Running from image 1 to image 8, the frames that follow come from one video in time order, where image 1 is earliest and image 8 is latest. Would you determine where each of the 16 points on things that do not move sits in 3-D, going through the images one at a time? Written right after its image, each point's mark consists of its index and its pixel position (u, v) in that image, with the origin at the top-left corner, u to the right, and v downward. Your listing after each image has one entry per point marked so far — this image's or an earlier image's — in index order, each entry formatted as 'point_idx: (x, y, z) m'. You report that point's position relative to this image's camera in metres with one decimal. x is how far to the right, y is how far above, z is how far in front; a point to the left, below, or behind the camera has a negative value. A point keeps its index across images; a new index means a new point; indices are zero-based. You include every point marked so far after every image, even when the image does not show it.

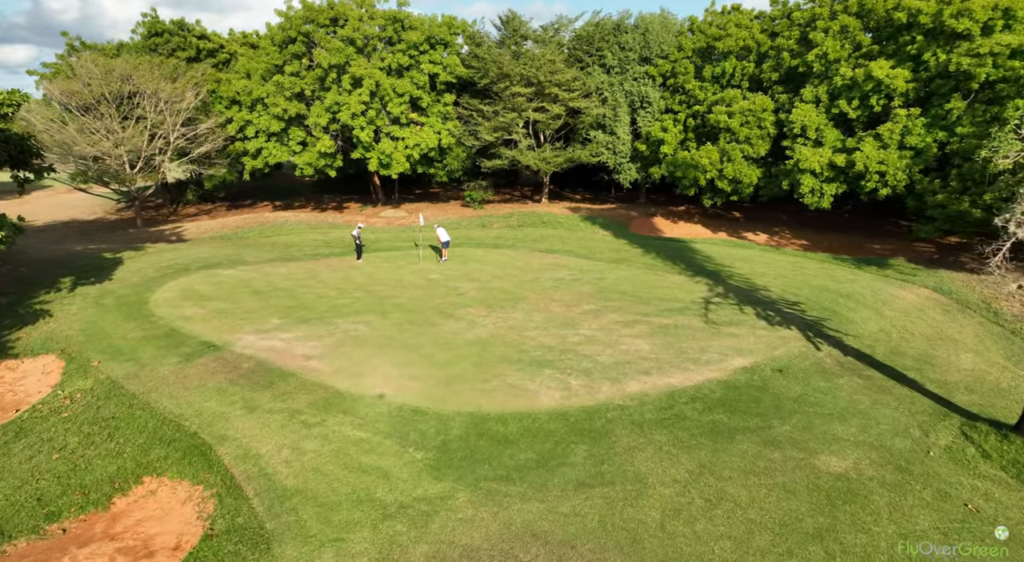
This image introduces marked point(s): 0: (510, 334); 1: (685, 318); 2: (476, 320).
0: (-0.1, -1.5, +17.9) m
1: (+5.1, -1.1, +19.4) m
2: (-1.1, -1.2, +19.0) m
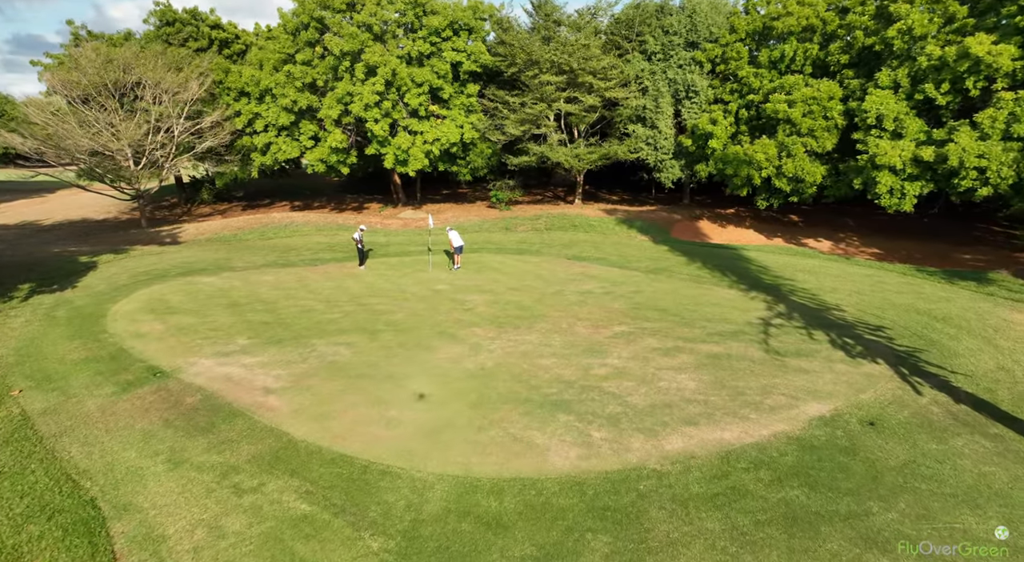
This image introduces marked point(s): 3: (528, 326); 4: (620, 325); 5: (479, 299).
0: (+0.2, -1.8, +14.5) m
1: (+5.4, -1.6, +15.7) m
2: (-0.8, -1.5, +15.7) m
3: (+0.4, -1.2, +17.1) m
4: (+2.8, -1.2, +17.4) m
5: (-1.1, -0.5, +19.6) m
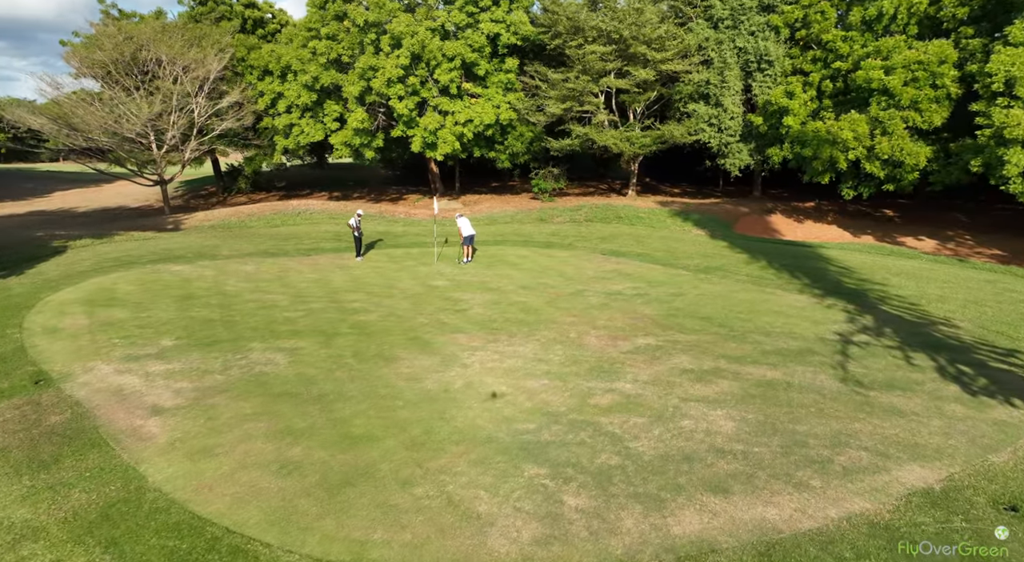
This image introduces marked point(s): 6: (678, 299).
0: (-0.2, -1.7, +10.9) m
1: (+5.1, -1.6, +11.5) m
2: (-1.0, -1.4, +12.1) m
3: (+0.2, -1.1, +13.5) m
4: (+2.7, -1.1, +13.5) m
5: (-0.9, -0.4, +16.1) m
6: (+4.1, -0.4, +16.3) m
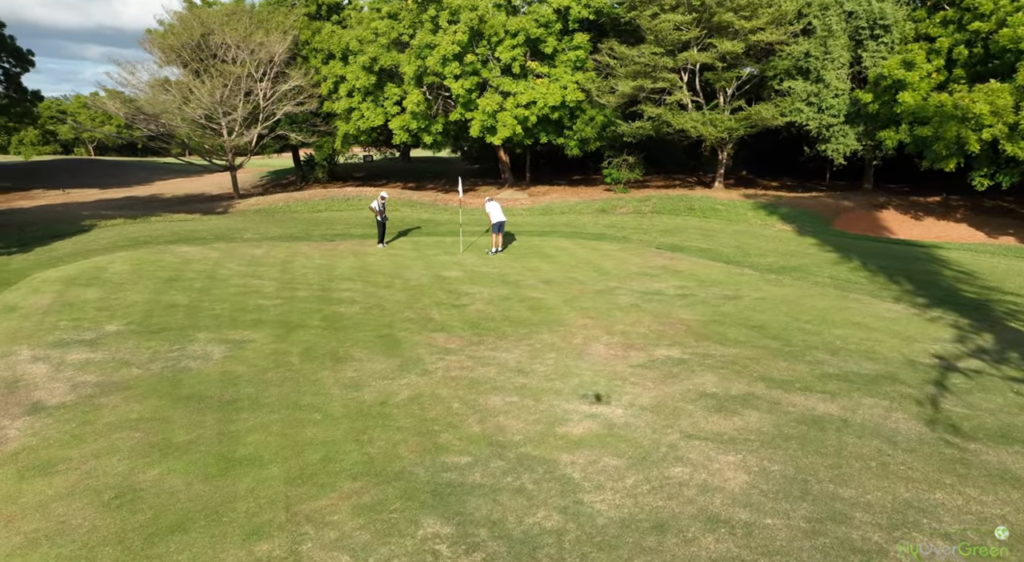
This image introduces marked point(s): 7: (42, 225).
0: (-0.8, -1.6, +8.5) m
1: (+4.6, -1.6, +8.3) m
2: (-1.4, -1.2, +9.9) m
3: (+0.1, -1.0, +11.0) m
4: (+2.5, -1.1, +10.6) m
5: (-0.6, -0.2, +13.8) m
6: (+4.4, -0.4, +13.2) m
7: (-14.1, +1.7, +19.8) m
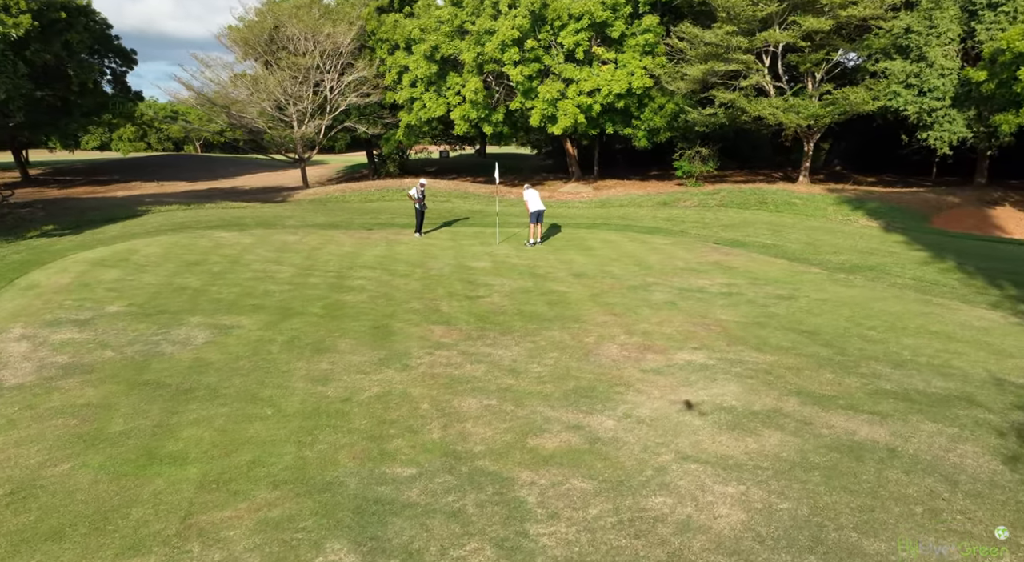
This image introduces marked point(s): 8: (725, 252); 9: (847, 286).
0: (-1.1, -1.4, +7.5) m
1: (+4.2, -1.6, +6.5) m
2: (-1.4, -1.0, +8.9) m
3: (+0.2, -0.8, +9.8) m
4: (+2.5, -1.0, +9.1) m
5: (-0.1, -0.1, +12.7) m
6: (+4.7, -0.4, +11.4) m
7: (-12.7, +2.2, +20.4) m
8: (+5.1, +0.7, +15.6) m
9: (+6.4, -0.1, +12.5) m
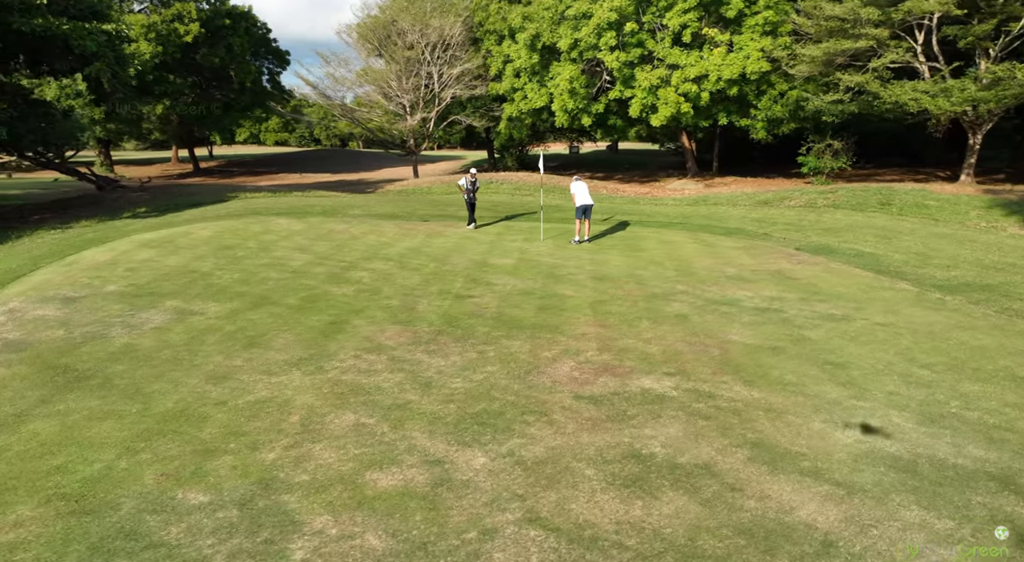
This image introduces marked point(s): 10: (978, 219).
0: (-2.2, -1.3, +6.6) m
1: (+2.7, -1.7, +4.4) m
2: (-2.2, -0.9, +8.1) m
3: (-0.4, -0.8, +8.6) m
4: (+1.7, -1.1, +7.3) m
5: (0.0, -0.1, +11.4) m
6: (+4.4, -0.6, +9.1) m
7: (-10.4, +2.8, +21.8) m
8: (+5.7, +0.4, +13.0) m
9: (+6.2, -0.4, +9.7) m
10: (+12.0, +1.6, +16.9) m
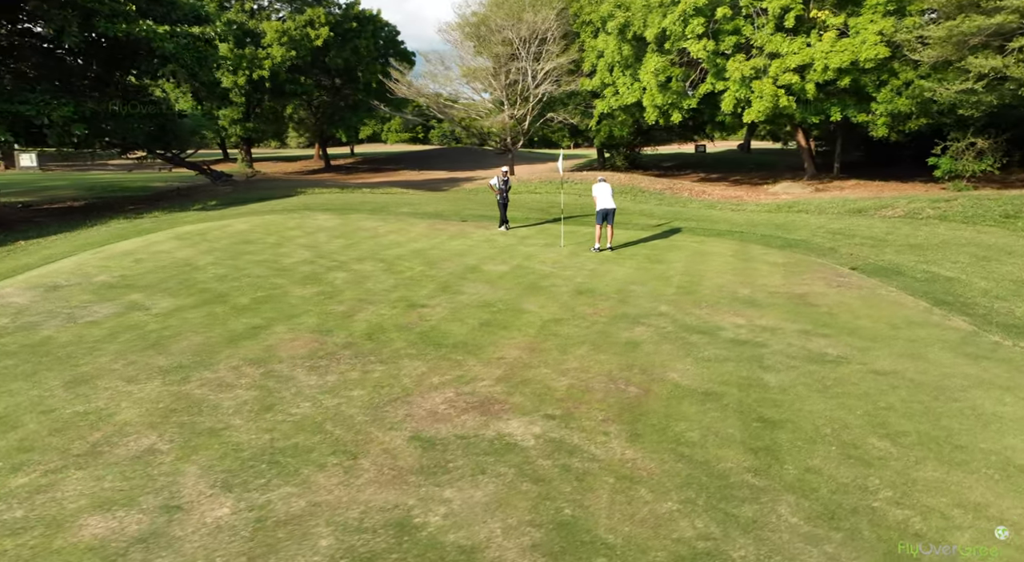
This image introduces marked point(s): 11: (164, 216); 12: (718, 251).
0: (-3.7, -1.3, +6.1) m
1: (+0.6, -2.0, +3.0) m
2: (-3.5, -0.9, +7.6) m
3: (-1.6, -0.9, +7.7) m
4: (+0.2, -1.3, +6.0) m
5: (-0.5, -0.2, +10.3) m
6: (+3.2, -0.9, +7.2) m
7: (-8.3, +3.1, +22.7) m
8: (+5.4, 0.0, +10.7) m
9: (+5.2, -0.8, +7.4) m
10: (+12.5, +0.9, +13.1) m
11: (-9.9, +1.9, +18.7) m
12: (+4.2, +0.6, +13.4) m
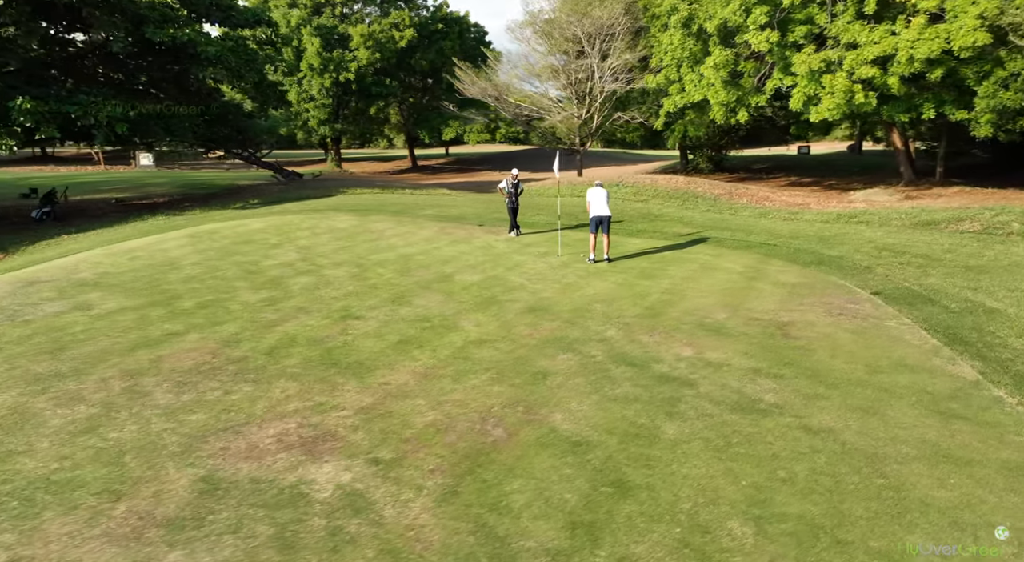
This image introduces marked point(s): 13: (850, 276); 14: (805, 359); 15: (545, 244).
0: (-5.2, -1.4, +5.9) m
1: (-1.5, -2.2, +2.1) m
2: (-4.6, -1.0, +7.3) m
3: (-2.8, -1.0, +7.1) m
4: (-1.3, -1.5, +5.2) m
5: (-1.3, -0.4, +9.5) m
6: (+1.9, -1.2, +5.8) m
7: (-6.9, +3.1, +23.0) m
8: (+4.6, -0.4, +8.9) m
9: (+3.9, -1.2, +5.7) m
10: (+12.0, +0.3, +10.2) m
11: (-9.2, +2.0, +19.3) m
12: (+3.9, +0.3, +11.8) m
13: (+5.6, +0.1, +10.8) m
14: (+3.2, -0.9, +7.0) m
15: (+0.7, +0.8, +14.0) m
